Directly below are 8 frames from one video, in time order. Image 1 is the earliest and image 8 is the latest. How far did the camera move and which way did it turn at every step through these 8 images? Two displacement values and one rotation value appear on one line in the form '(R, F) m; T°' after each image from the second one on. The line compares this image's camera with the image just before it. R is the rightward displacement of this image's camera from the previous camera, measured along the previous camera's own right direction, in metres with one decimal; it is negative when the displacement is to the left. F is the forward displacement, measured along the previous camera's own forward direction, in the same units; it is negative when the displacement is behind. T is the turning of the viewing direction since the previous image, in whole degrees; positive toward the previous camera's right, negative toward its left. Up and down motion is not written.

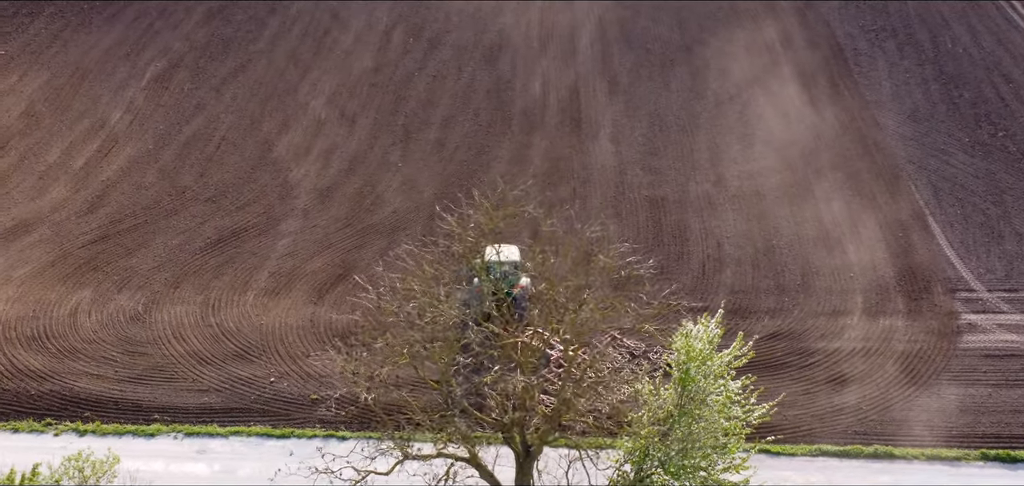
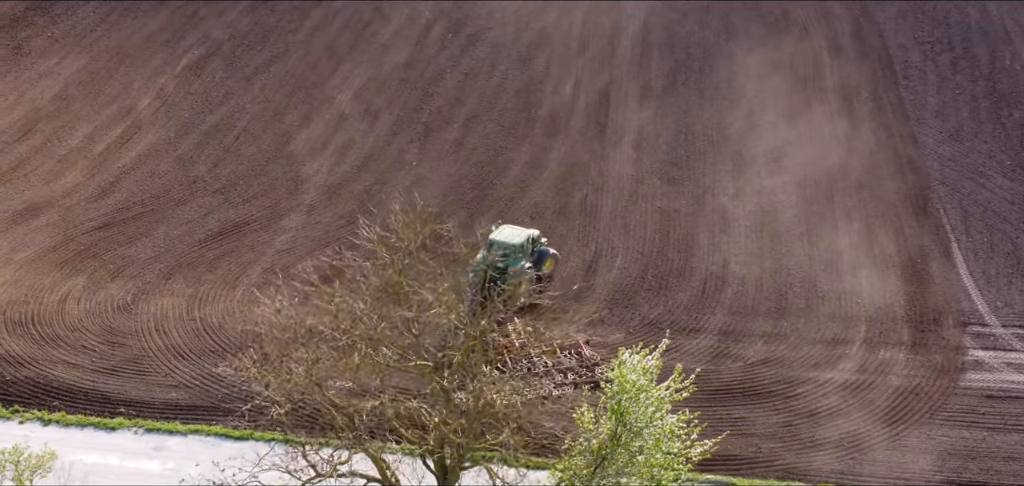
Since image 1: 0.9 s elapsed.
(+1.8, +0.6) m; -5°
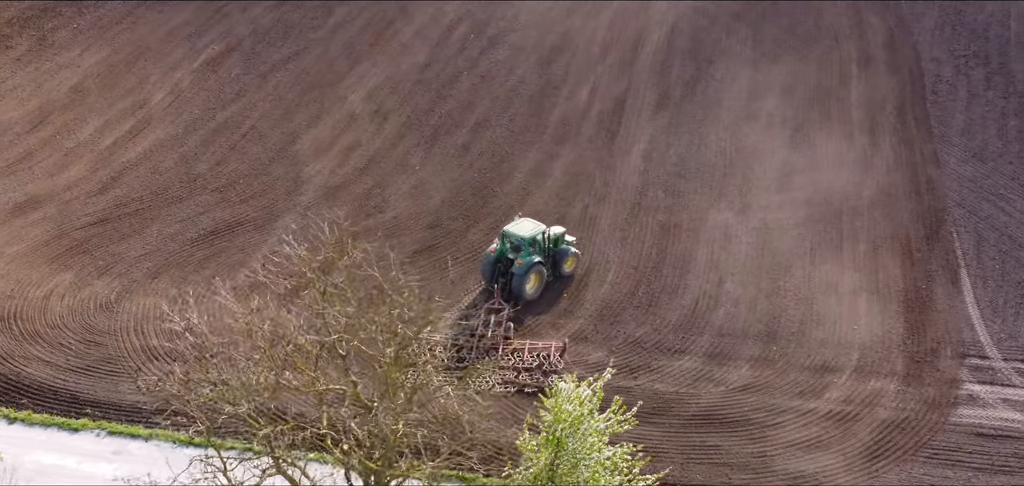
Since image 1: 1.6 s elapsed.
(+1.3, +0.5) m; -3°
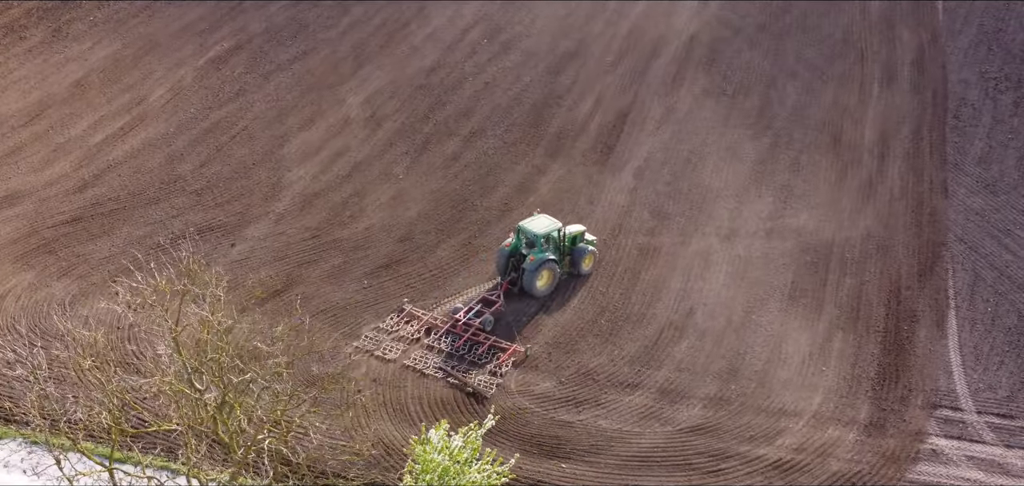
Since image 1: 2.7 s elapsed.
(+2.0, +0.8) m; -4°
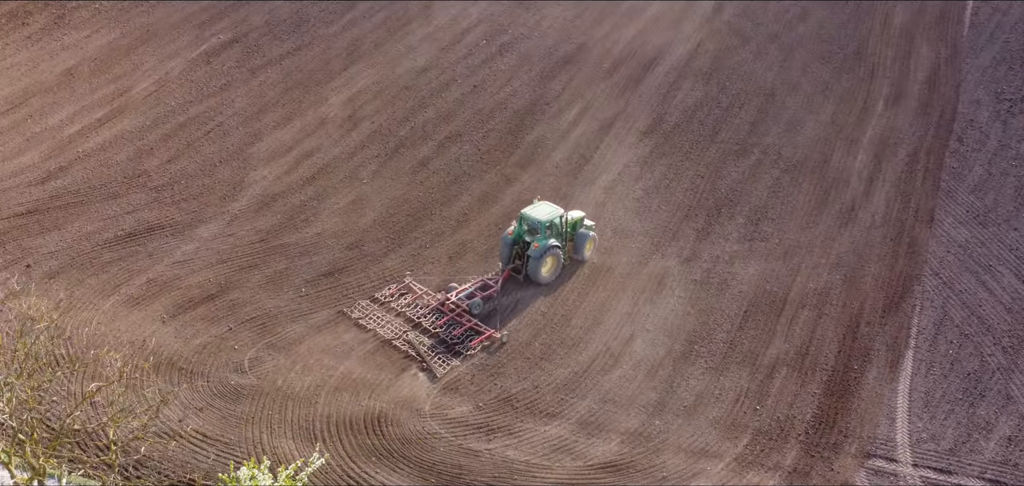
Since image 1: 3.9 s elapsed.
(+2.4, +0.8) m; -4°
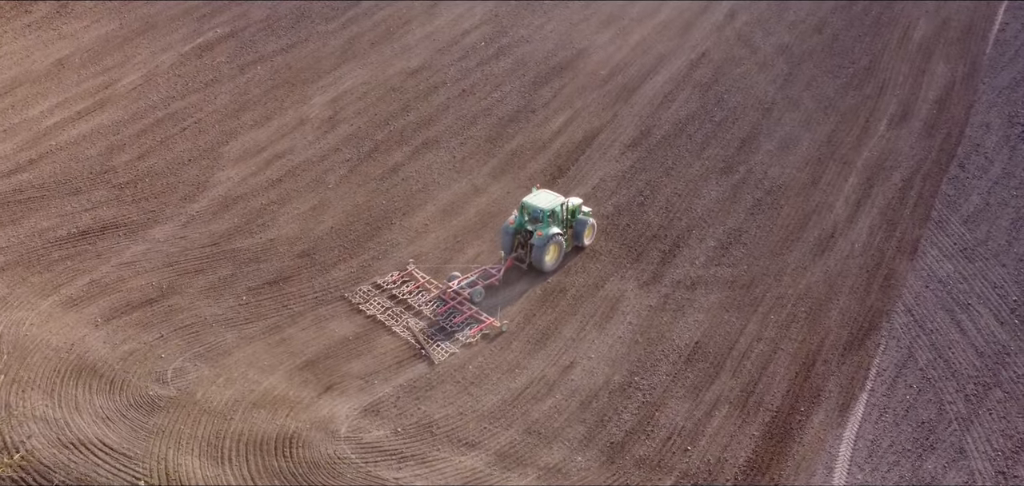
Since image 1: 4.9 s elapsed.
(+2.1, +0.8) m; -4°
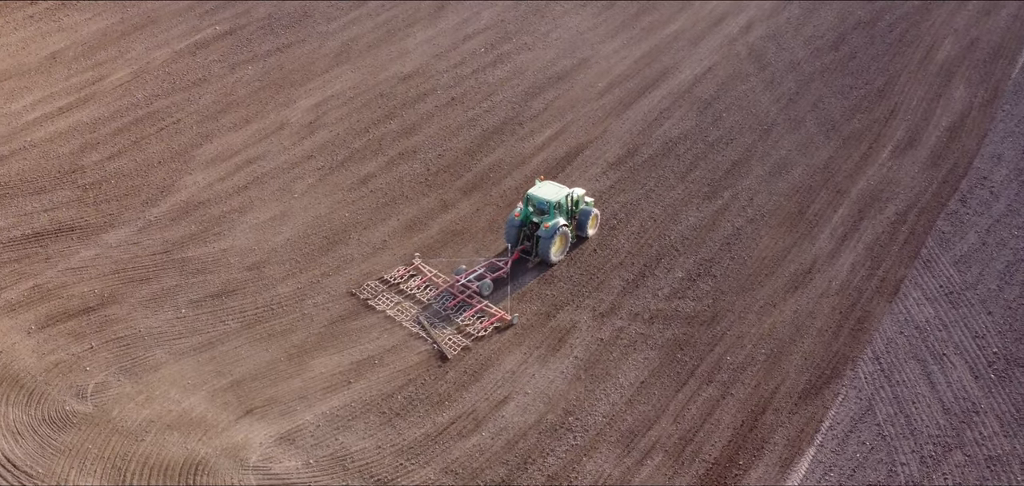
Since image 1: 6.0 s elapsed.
(+2.0, +1.0) m; -4°
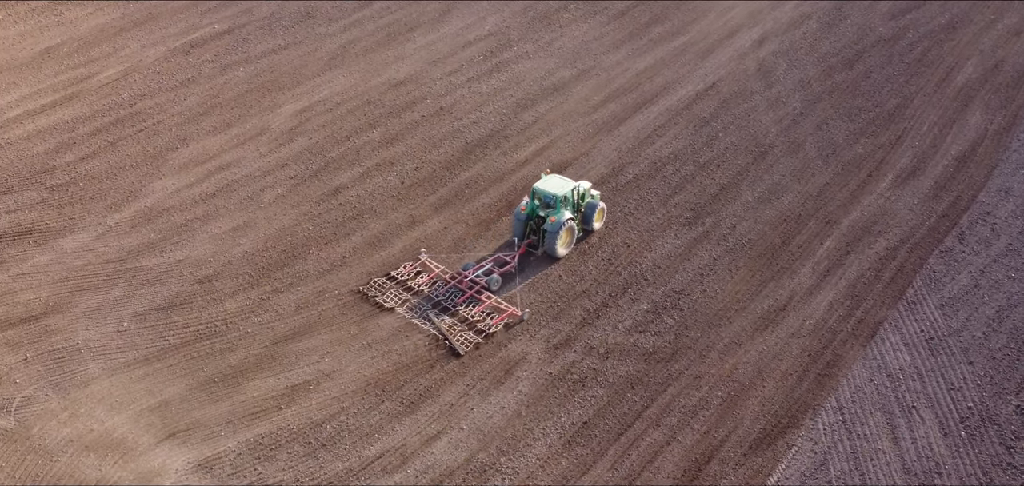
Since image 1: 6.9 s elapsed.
(+1.7, +0.9) m; -3°
